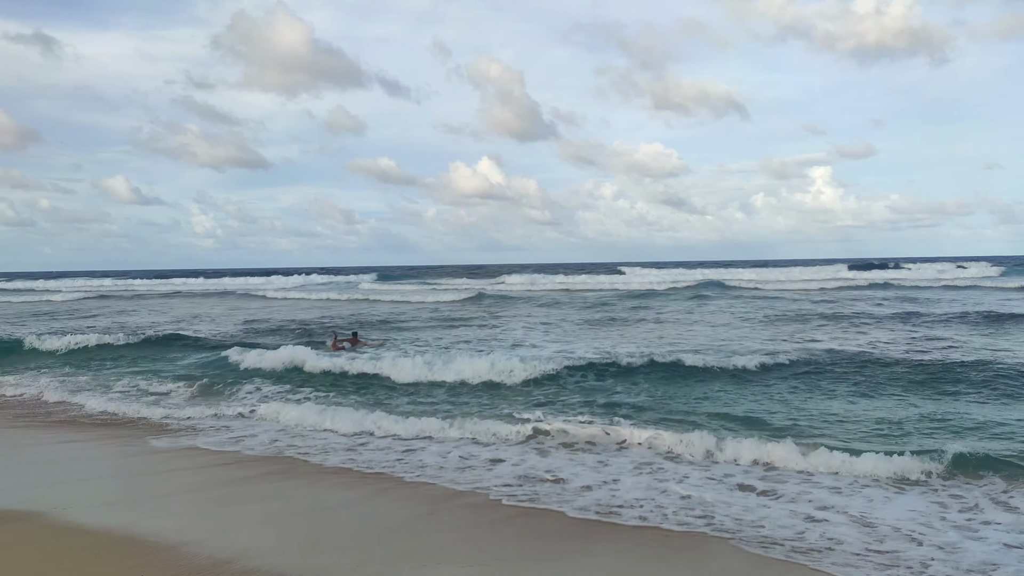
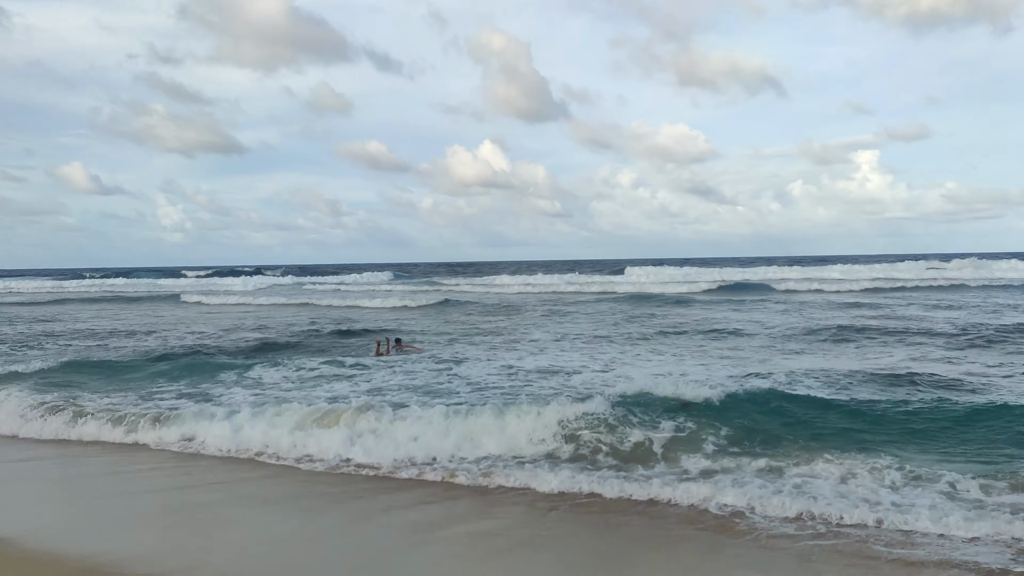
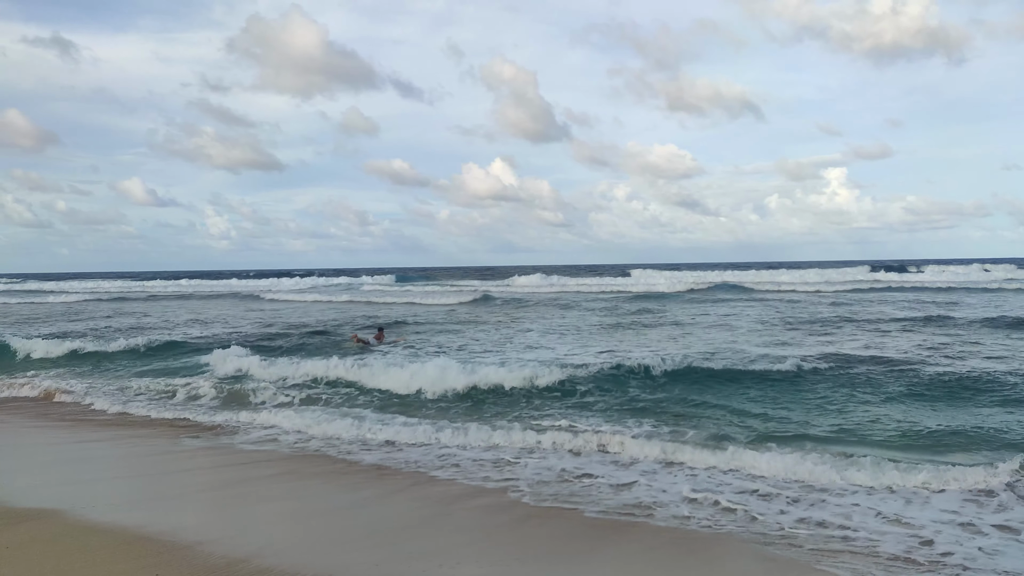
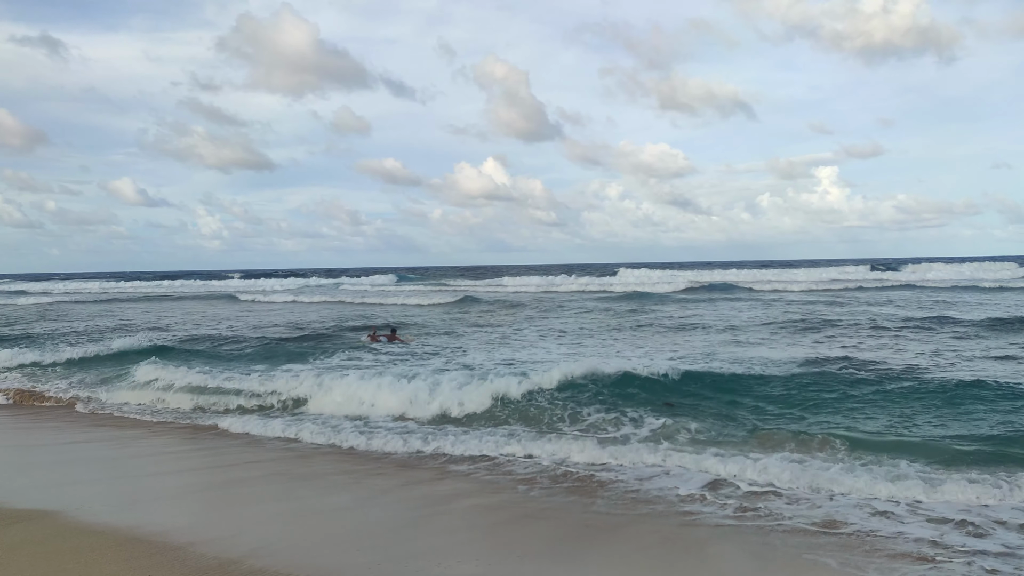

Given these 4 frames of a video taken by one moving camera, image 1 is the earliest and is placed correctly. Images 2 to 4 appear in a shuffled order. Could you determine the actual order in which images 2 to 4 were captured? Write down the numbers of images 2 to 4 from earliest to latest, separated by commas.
3, 4, 2
